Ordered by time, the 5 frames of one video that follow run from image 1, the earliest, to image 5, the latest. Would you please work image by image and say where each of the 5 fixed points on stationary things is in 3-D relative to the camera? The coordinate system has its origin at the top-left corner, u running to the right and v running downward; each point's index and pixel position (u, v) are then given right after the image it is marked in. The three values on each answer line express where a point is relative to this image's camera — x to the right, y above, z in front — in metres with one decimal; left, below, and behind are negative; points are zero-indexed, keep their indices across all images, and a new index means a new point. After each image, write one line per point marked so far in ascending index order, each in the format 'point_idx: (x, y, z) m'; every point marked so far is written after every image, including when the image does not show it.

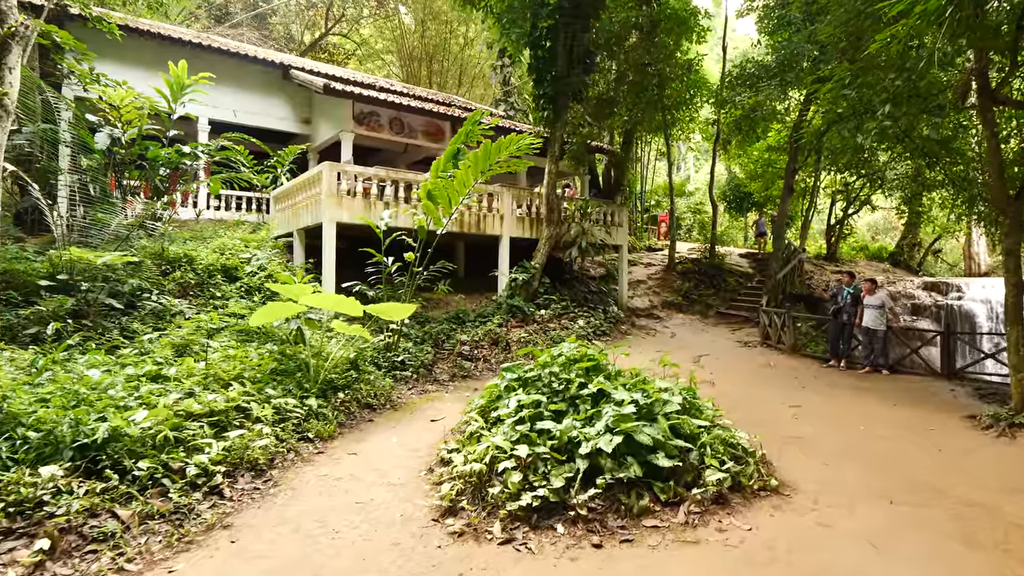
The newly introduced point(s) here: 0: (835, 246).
0: (+11.3, +1.5, +19.9) m
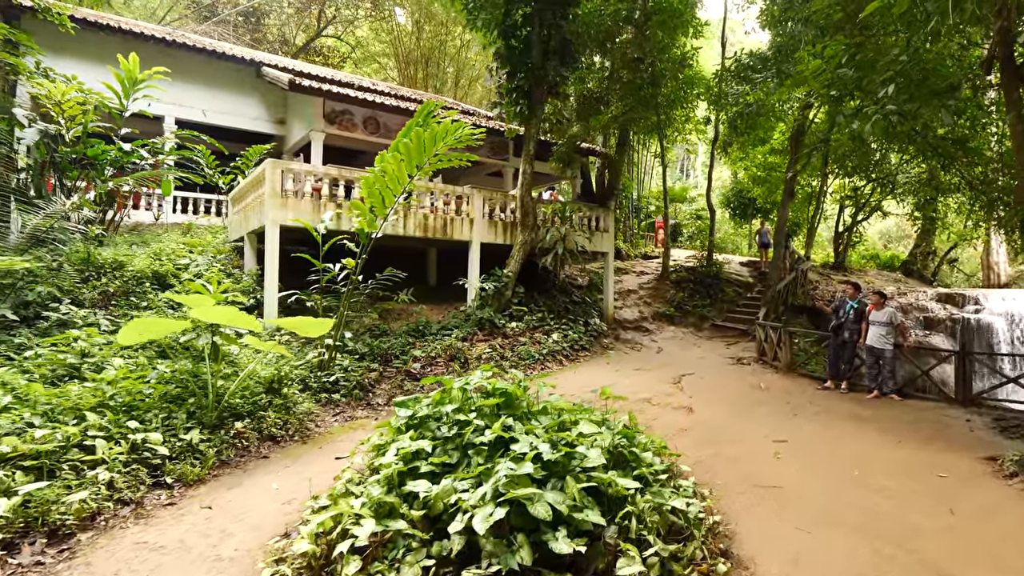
0: (+10.9, +1.1, +18.8) m
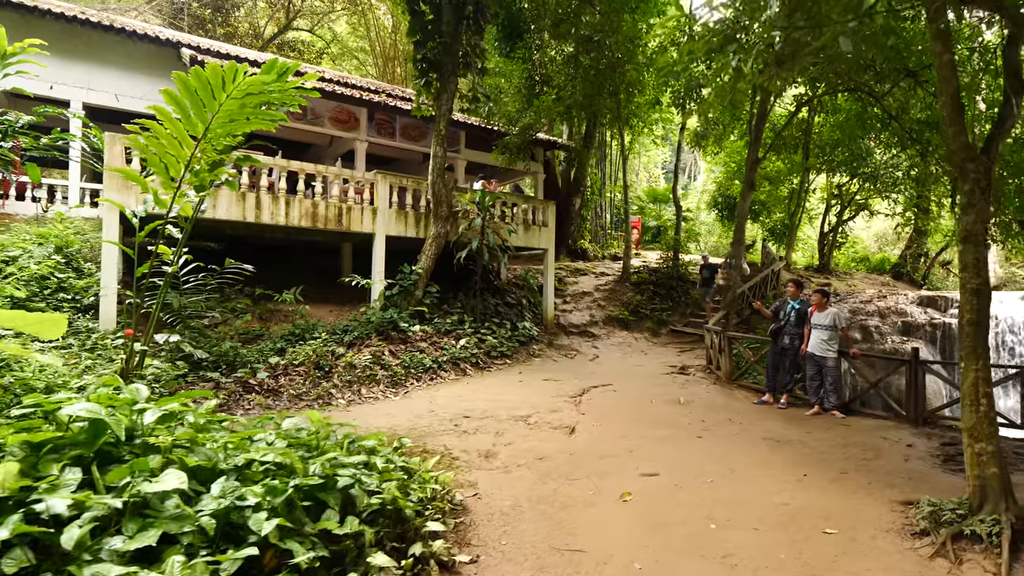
0: (+9.6, +1.0, +17.4) m
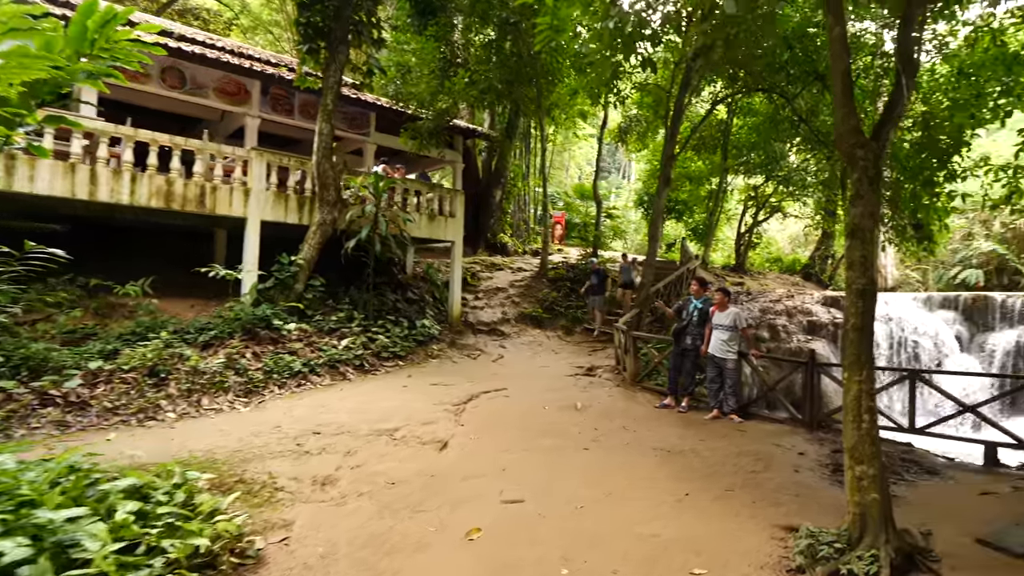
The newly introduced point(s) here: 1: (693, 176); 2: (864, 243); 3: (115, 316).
0: (+7.2, +1.0, +17.6) m
1: (+5.2, +3.2, +16.3) m
2: (+2.0, +0.2, +3.3) m
3: (-4.9, -0.3, +7.1) m
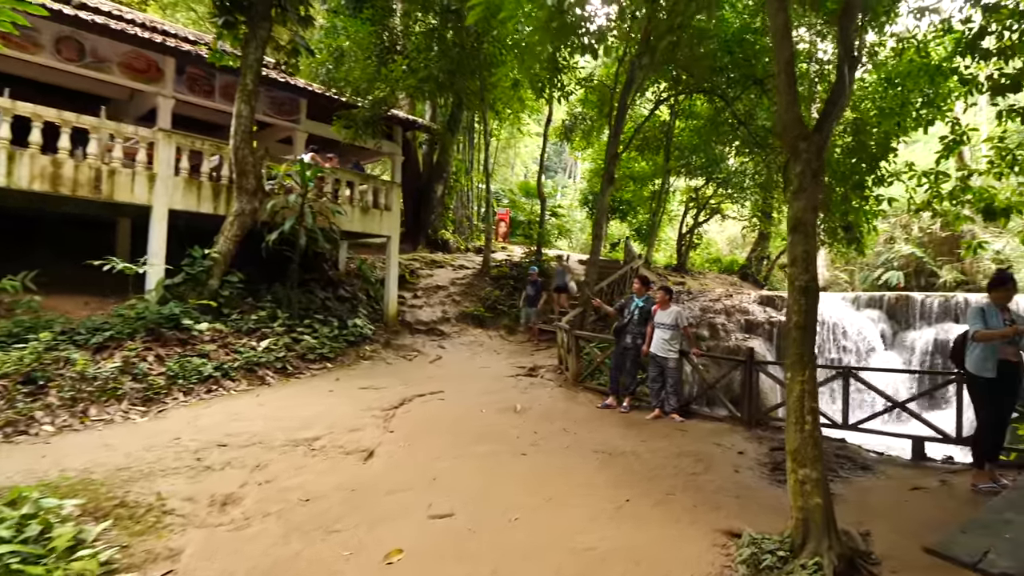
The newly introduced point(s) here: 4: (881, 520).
0: (+5.5, +1.0, +17.9) m
1: (+3.6, +3.3, +16.4) m
2: (+1.6, +0.3, +3.1) m
3: (-5.6, -0.3, +6.3) m
4: (+2.4, -1.5, +3.7) m
